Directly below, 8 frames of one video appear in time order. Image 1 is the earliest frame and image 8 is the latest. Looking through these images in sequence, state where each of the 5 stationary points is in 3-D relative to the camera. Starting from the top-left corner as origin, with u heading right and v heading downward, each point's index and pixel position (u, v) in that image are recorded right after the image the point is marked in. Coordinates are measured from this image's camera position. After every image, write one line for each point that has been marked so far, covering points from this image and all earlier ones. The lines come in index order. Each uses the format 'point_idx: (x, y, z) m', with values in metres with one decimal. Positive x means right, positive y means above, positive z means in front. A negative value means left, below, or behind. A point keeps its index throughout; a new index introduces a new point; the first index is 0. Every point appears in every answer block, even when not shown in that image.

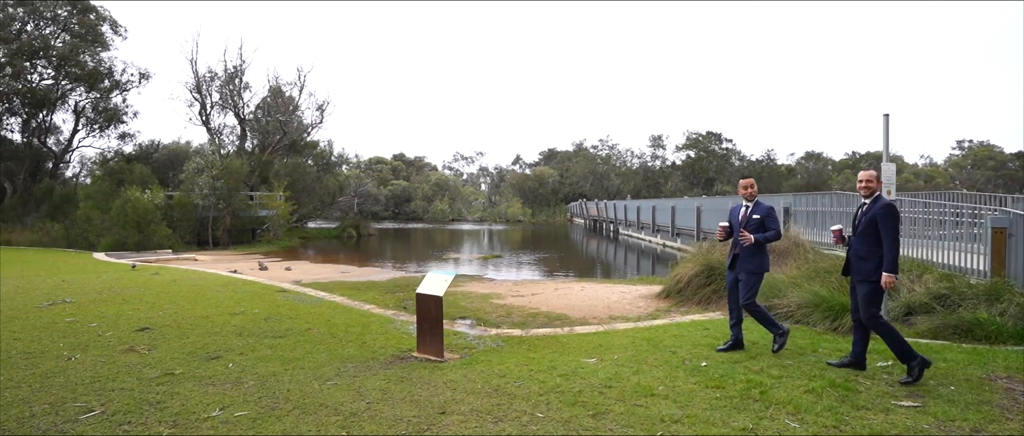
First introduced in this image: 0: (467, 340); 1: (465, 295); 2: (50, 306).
0: (-0.5, -1.3, +6.2) m
1: (-0.7, -1.2, +9.1) m
2: (-7.5, -1.4, +9.5) m
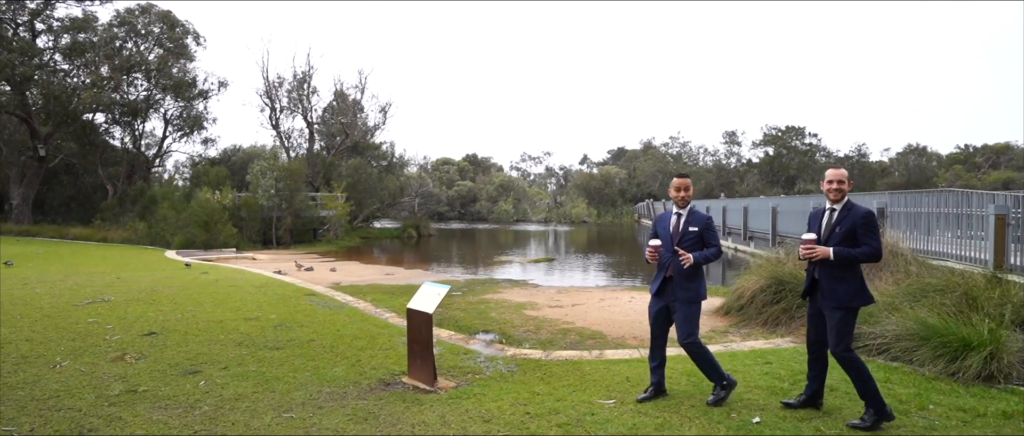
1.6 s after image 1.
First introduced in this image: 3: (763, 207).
0: (-0.3, -1.3, +5.2) m
1: (-0.2, -1.2, +8.2) m
2: (-6.8, -1.4, +9.4) m
3: (+7.9, +0.4, +19.1) m
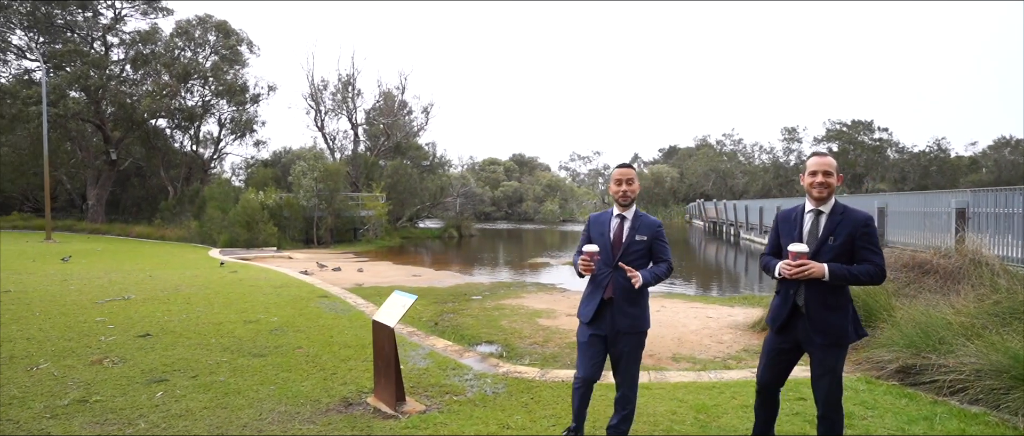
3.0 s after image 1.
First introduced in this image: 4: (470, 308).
0: (-0.4, -1.3, +4.6) m
1: (0.0, -1.2, +7.5) m
2: (-6.5, -1.4, +9.3) m
3: (+9.1, +0.3, +17.6) m
4: (-0.6, -1.2, +8.1) m
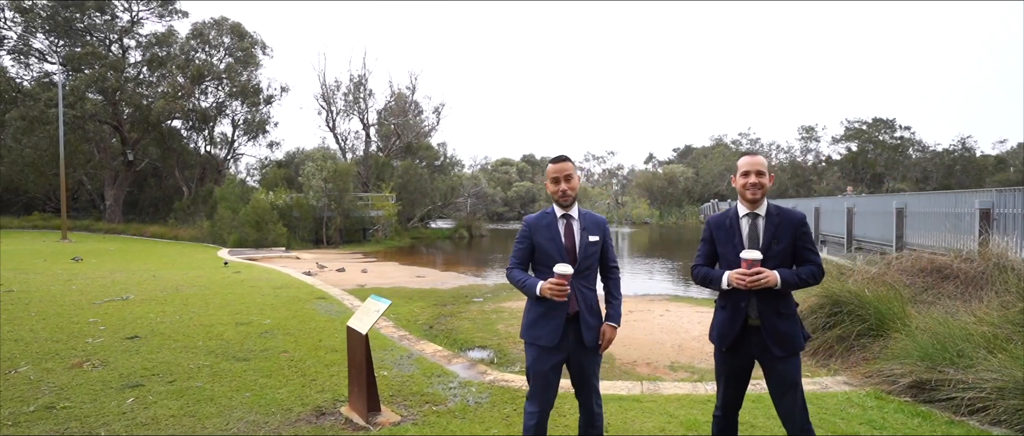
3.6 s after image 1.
0: (-0.5, -1.2, +4.3) m
1: (0.0, -1.2, +7.2) m
2: (-6.4, -1.4, +9.3) m
3: (+9.4, +0.3, +17.1) m
4: (-0.6, -1.2, +7.8) m
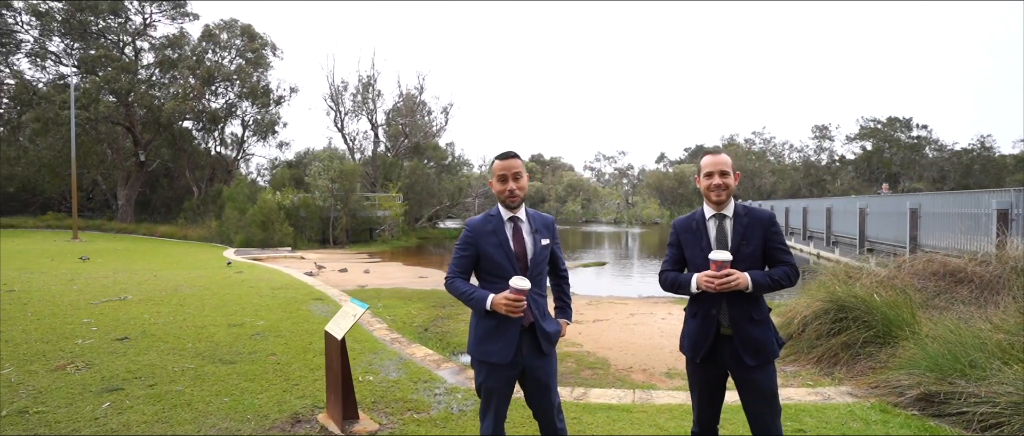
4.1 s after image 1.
0: (-0.6, -1.2, +4.1) m
1: (0.0, -1.2, +7.0) m
2: (-6.4, -1.3, +9.2) m
3: (+9.6, +0.3, +16.7) m
4: (-0.6, -1.2, +7.7) m
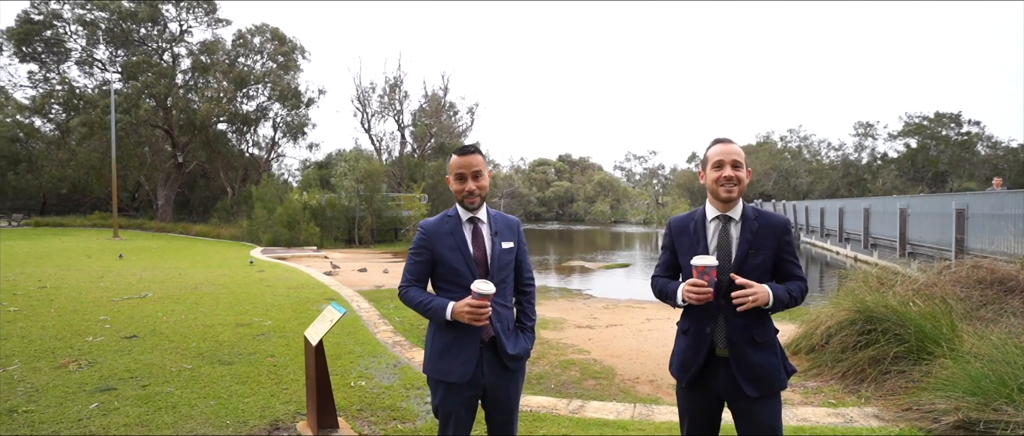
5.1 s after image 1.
0: (-0.6, -1.2, +3.9) m
1: (+0.1, -1.2, +6.8) m
2: (-6.1, -1.3, +9.3) m
3: (+10.2, +0.2, +15.9) m
4: (-0.4, -1.2, +7.4) m
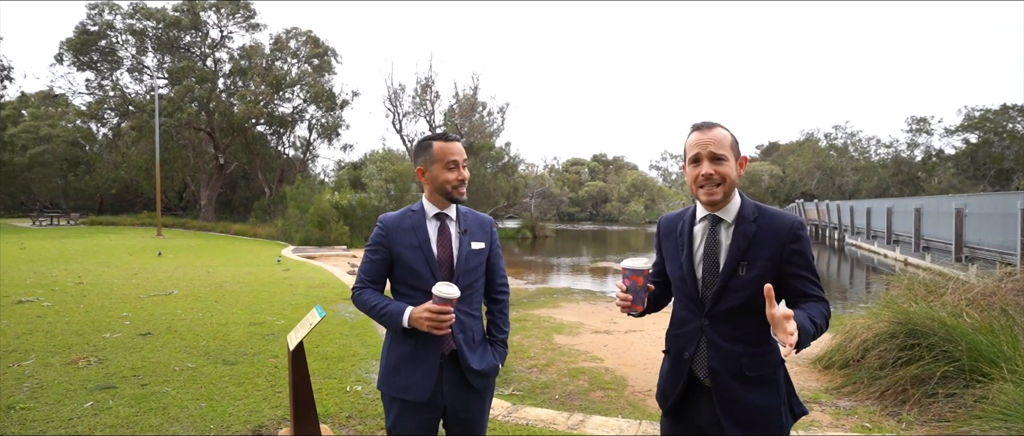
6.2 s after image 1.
0: (-0.6, -1.2, +3.6) m
1: (+0.3, -1.1, +6.5) m
2: (-5.8, -1.3, +9.4) m
3: (+10.9, +0.2, +14.9) m
4: (-0.2, -1.2, +7.1) m
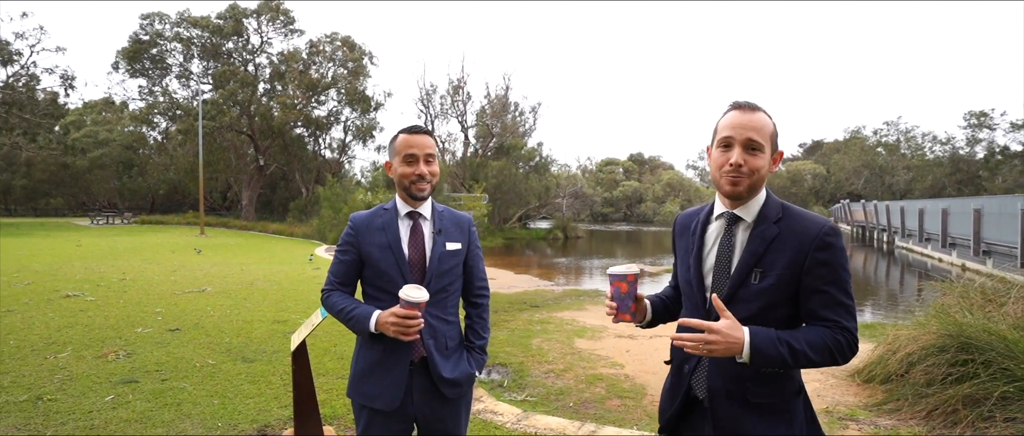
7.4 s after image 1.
0: (-0.5, -1.2, +3.5) m
1: (+0.5, -1.1, +6.3) m
2: (-5.4, -1.3, +9.5) m
3: (+11.7, +0.2, +14.1) m
4: (+0.1, -1.2, +7.0) m
